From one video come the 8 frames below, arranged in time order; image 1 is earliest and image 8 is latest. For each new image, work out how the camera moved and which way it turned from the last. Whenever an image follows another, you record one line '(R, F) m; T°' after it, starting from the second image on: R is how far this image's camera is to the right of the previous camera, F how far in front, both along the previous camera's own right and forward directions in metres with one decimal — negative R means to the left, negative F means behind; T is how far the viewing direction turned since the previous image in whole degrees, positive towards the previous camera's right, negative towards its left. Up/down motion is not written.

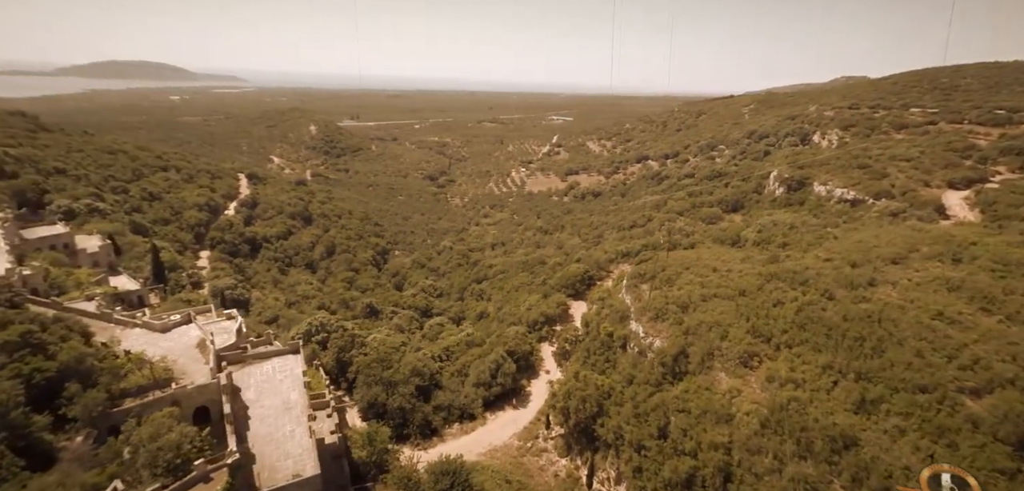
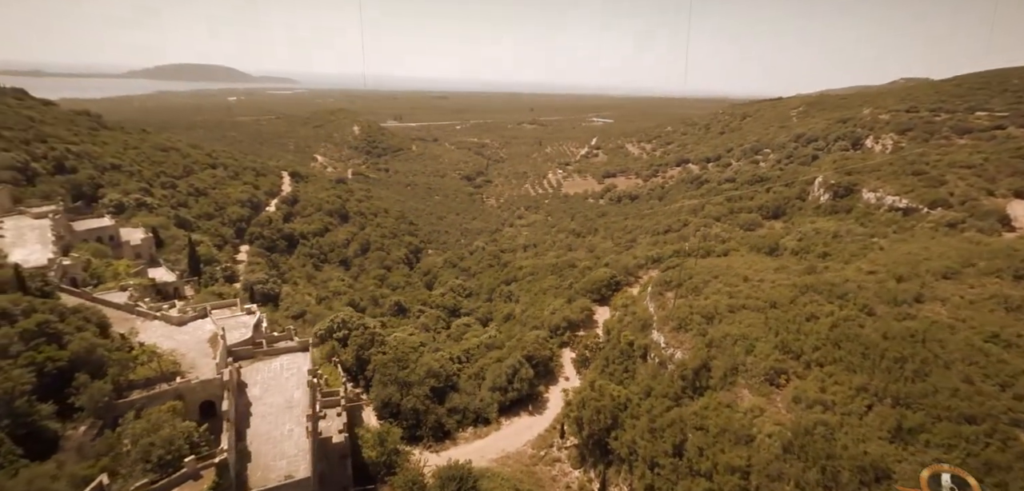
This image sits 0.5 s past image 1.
(+1.4, +0.6) m; -5°
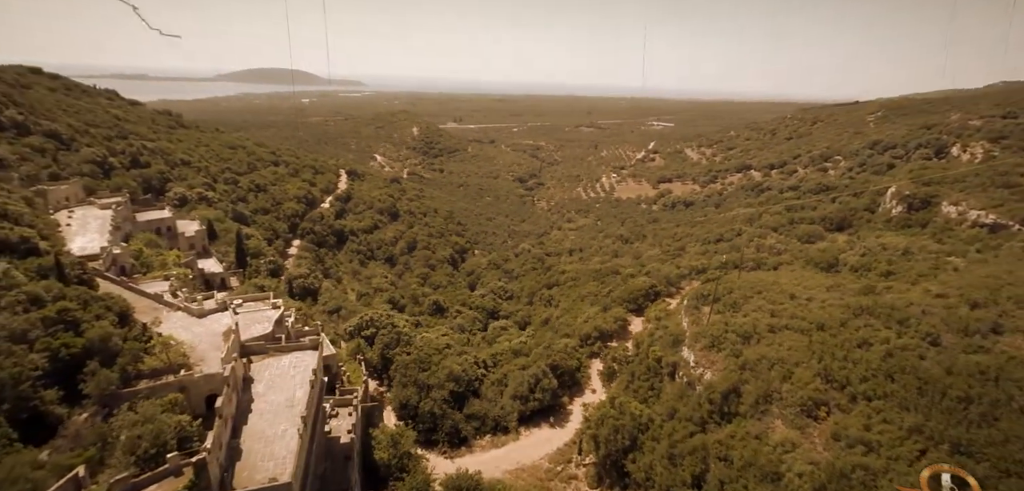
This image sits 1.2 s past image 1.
(+2.1, +1.1) m; -7°
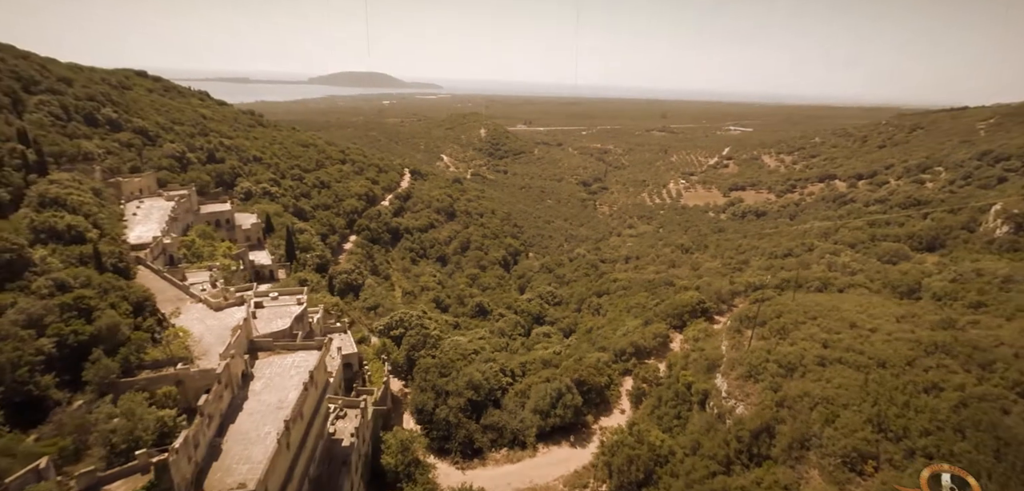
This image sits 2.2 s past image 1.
(+2.8, +1.6) m; -8°
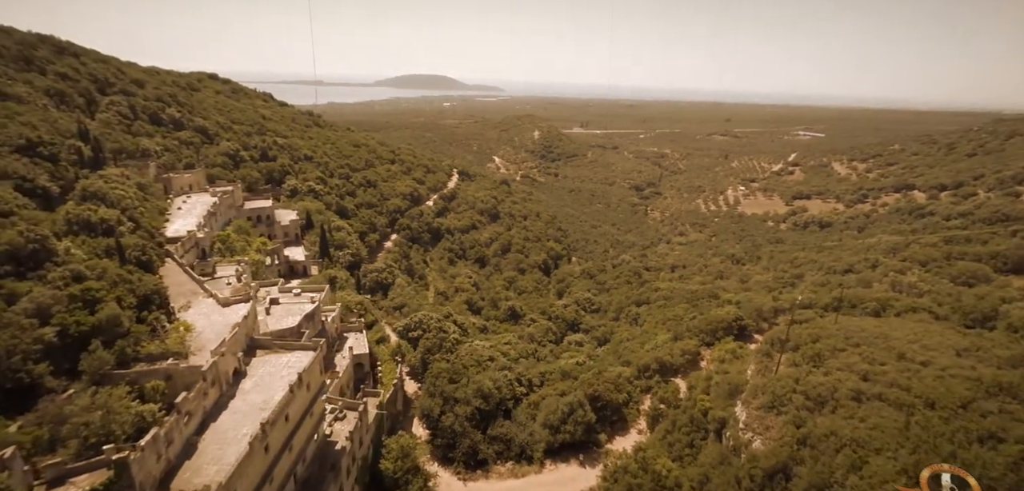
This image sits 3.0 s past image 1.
(+2.7, +1.3) m; -7°
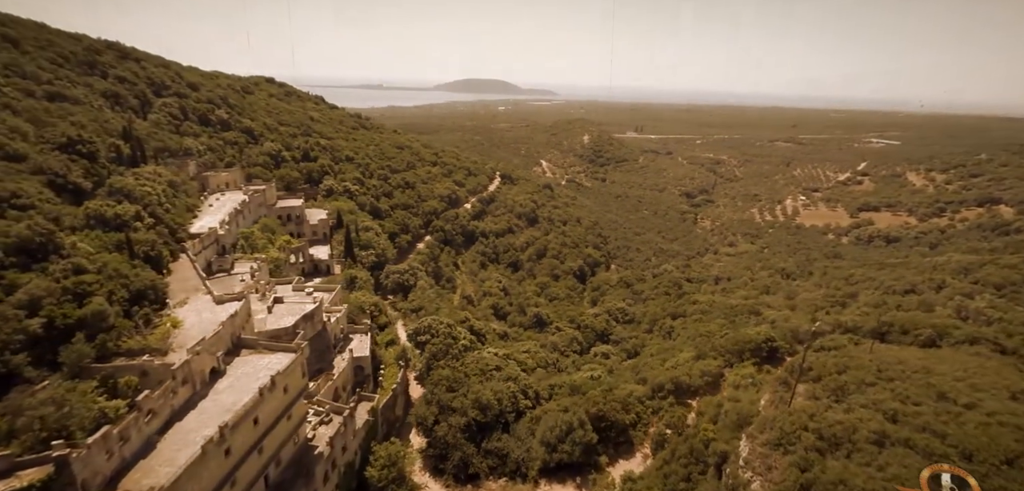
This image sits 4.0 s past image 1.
(+3.3, +1.5) m; -7°
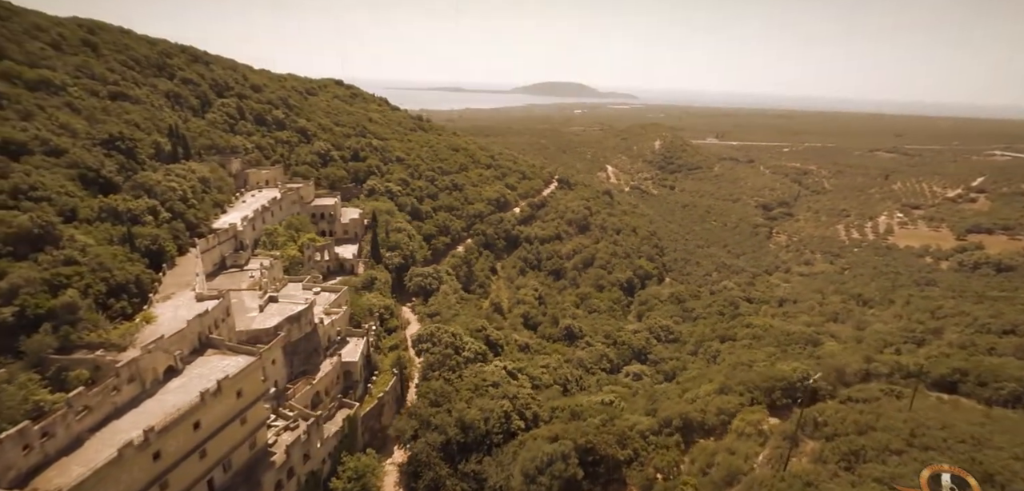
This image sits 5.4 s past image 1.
(+5.0, +2.6) m; -9°
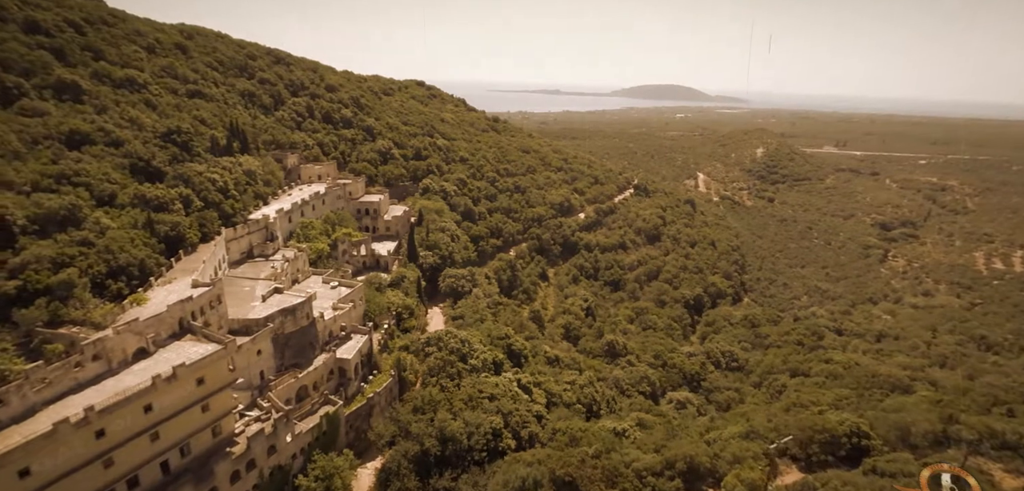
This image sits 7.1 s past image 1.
(+5.6, +3.0) m; -12°
